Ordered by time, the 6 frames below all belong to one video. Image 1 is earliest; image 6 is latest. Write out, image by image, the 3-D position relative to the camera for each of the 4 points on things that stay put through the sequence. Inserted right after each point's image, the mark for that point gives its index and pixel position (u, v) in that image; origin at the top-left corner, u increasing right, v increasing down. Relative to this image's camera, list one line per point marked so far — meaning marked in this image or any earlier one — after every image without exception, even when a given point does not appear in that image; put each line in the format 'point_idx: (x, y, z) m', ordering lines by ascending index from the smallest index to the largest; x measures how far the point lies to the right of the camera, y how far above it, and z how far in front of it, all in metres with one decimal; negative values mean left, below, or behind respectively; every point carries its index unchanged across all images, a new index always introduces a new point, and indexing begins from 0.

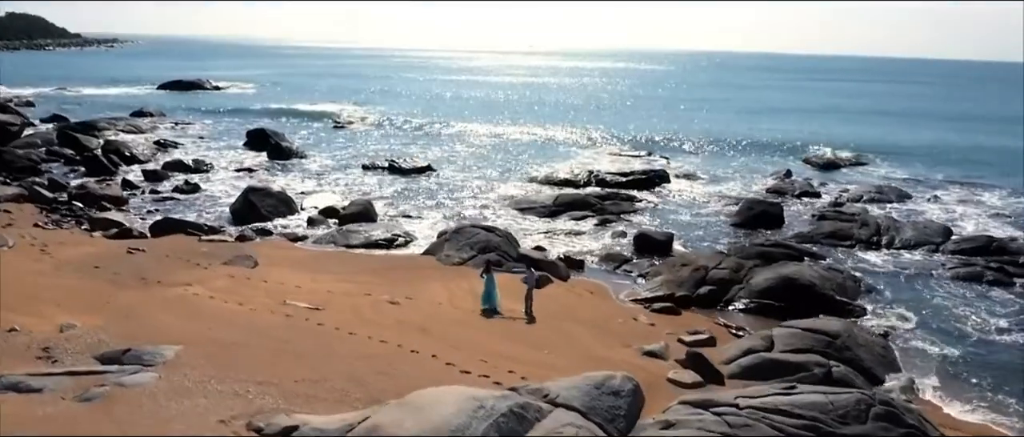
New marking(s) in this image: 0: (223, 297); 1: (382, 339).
0: (-5.8, -1.6, +15.9) m
1: (-2.2, -2.2, +13.9) m
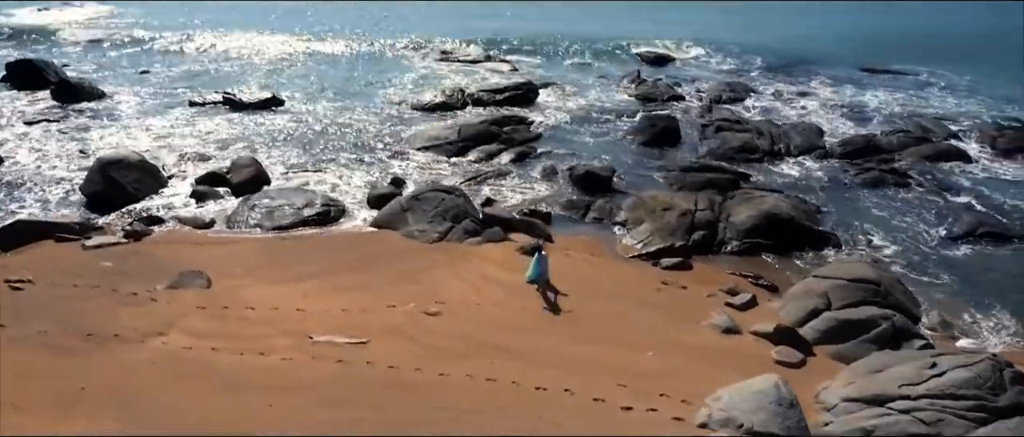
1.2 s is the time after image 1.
0: (-4.5, -2.0, +12.6) m
1: (-0.4, -2.4, +12.0) m
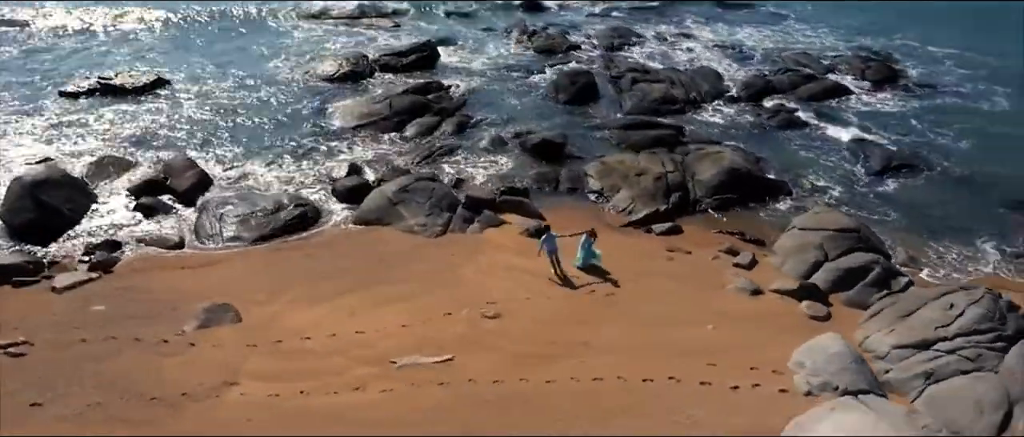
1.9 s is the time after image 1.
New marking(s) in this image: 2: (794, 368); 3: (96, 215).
0: (-3.0, -2.6, +12.0) m
1: (+1.2, -2.5, +12.4) m
2: (+4.5, -2.4, +12.5) m
3: (-9.7, +0.1, +18.3) m
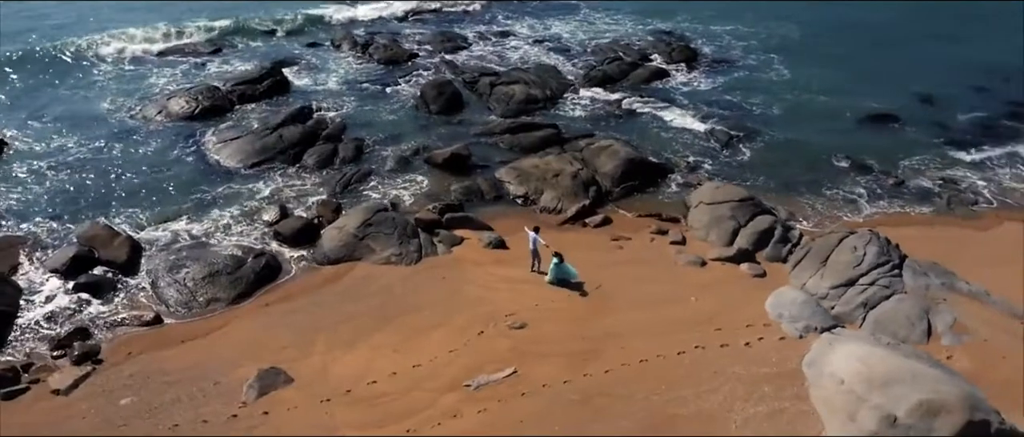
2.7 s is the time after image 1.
0: (-1.6, -3.4, +13.0) m
1: (+2.2, -2.6, +14.6) m
2: (+5.3, -2.0, +15.7) m
3: (-10.2, -1.9, +16.8) m
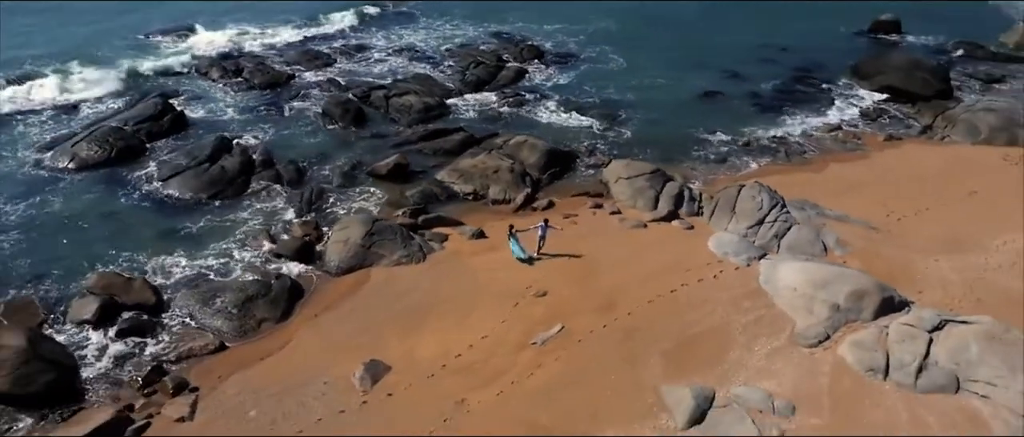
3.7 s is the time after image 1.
0: (0.0, -3.3, +16.3) m
1: (+3.0, -2.0, +18.9) m
2: (+5.6, -1.0, +20.8) m
3: (-9.5, -3.1, +17.6) m
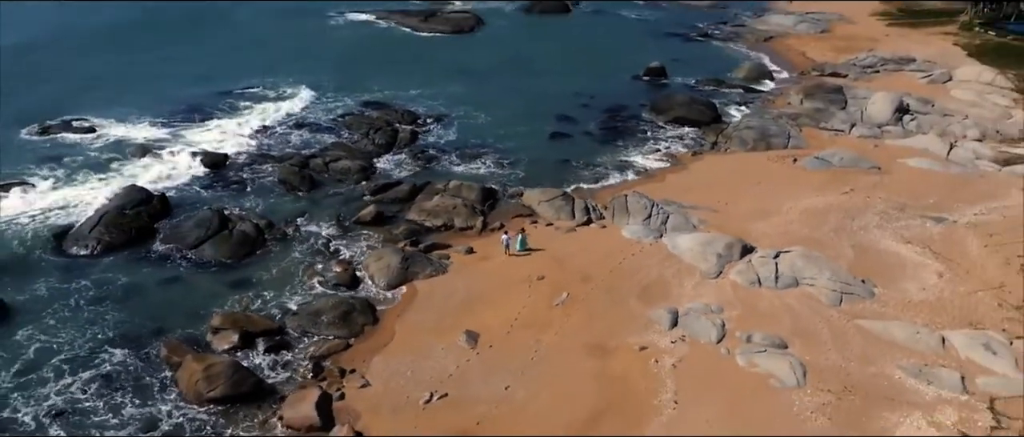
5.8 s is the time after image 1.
0: (+1.5, -3.5, +25.8) m
1: (+3.4, -2.0, +29.2) m
2: (+5.1, -0.9, +31.9) m
3: (-7.9, -4.6, +24.2) m
